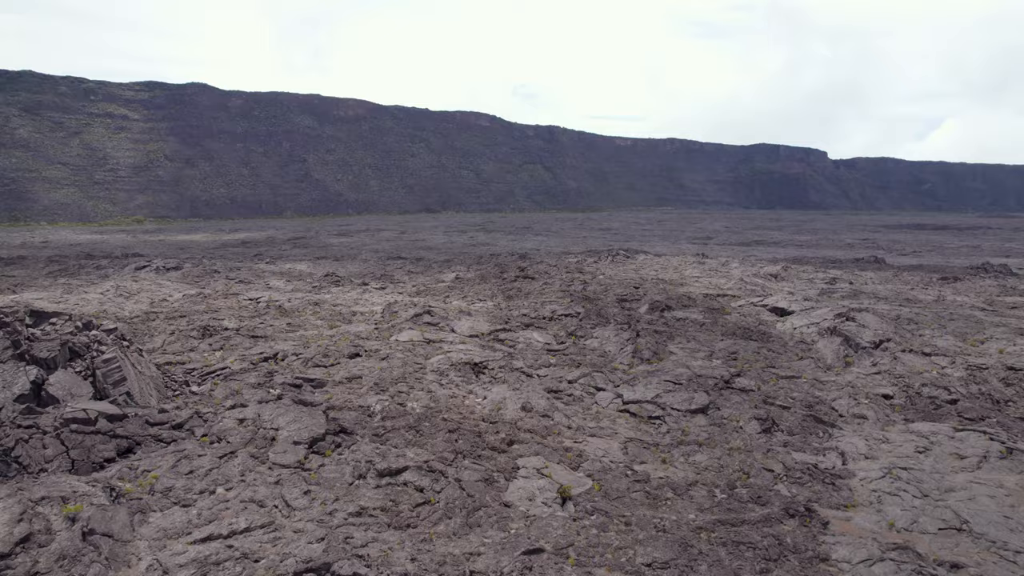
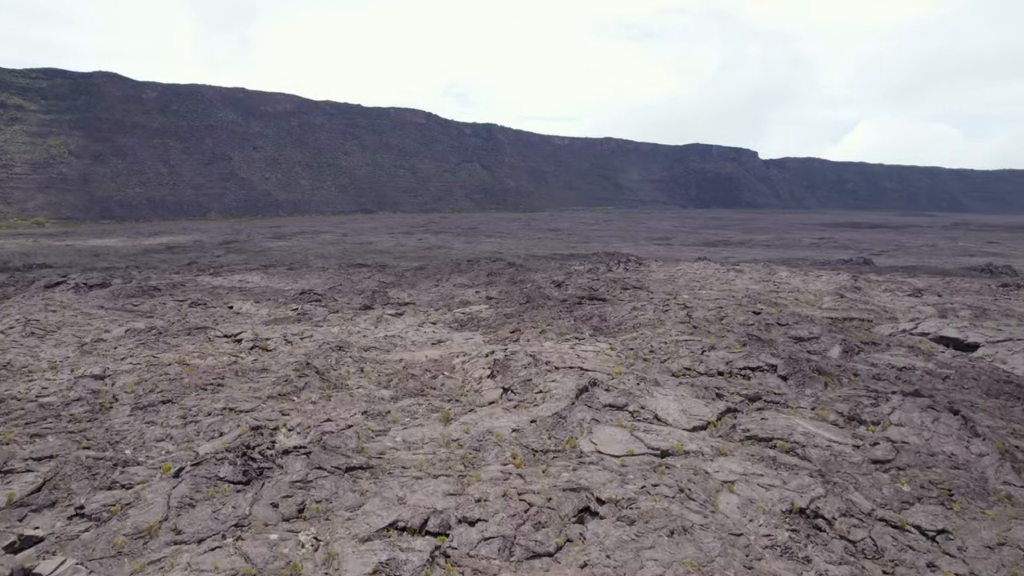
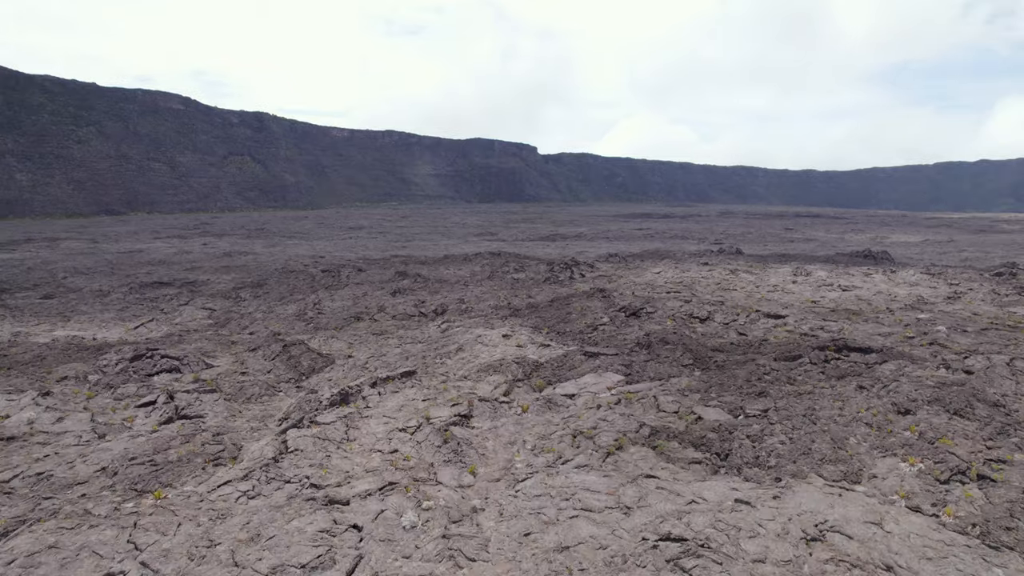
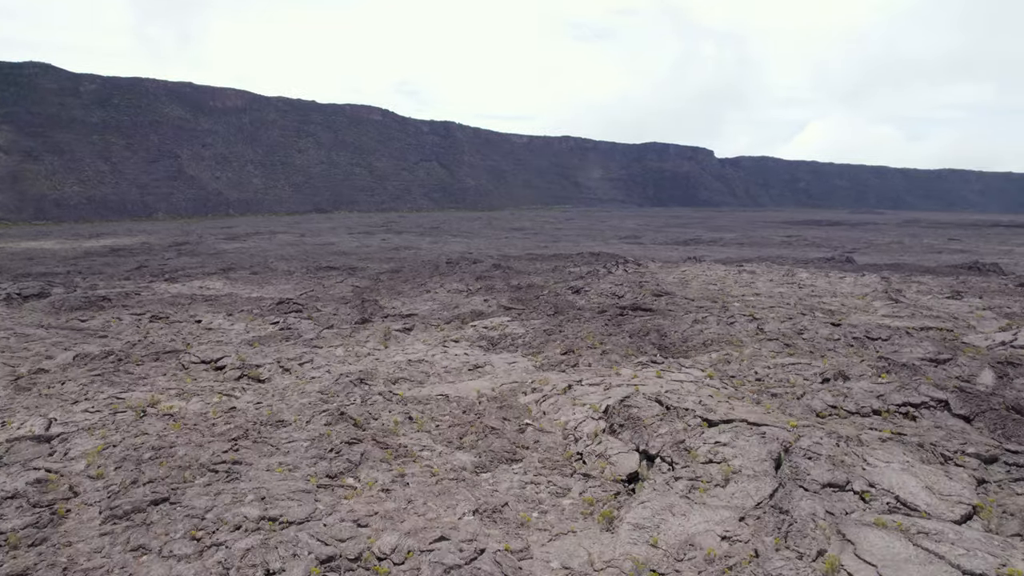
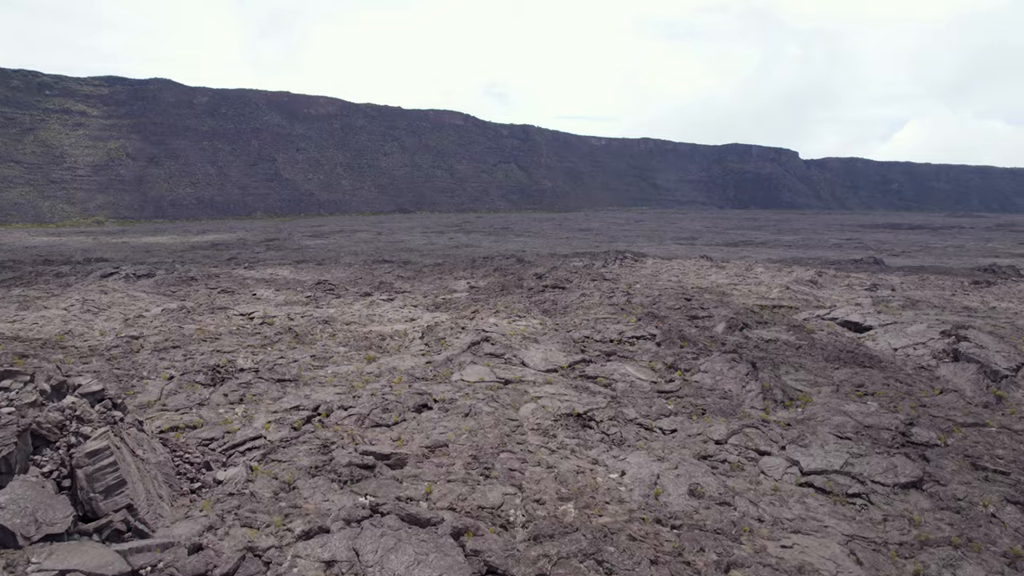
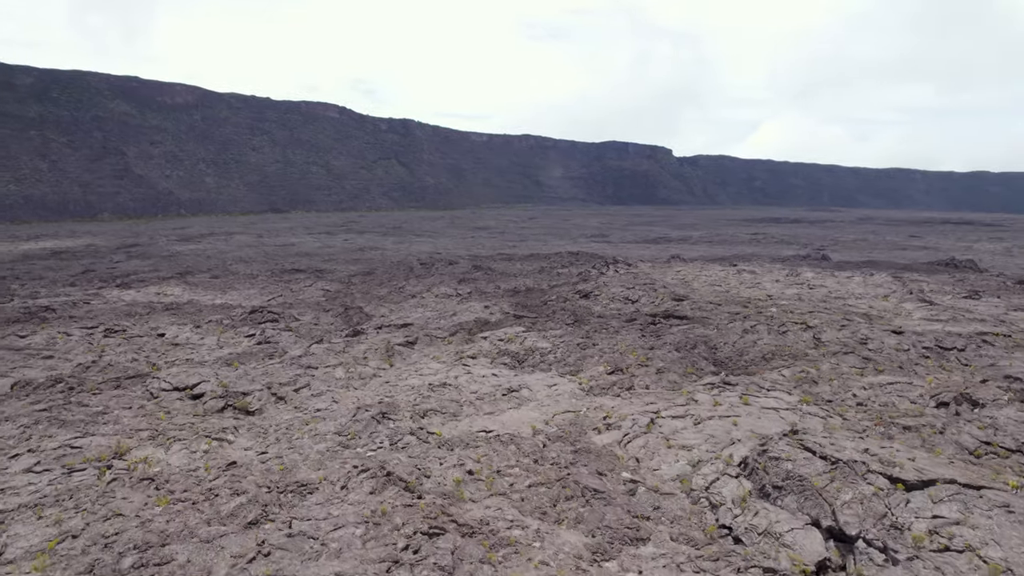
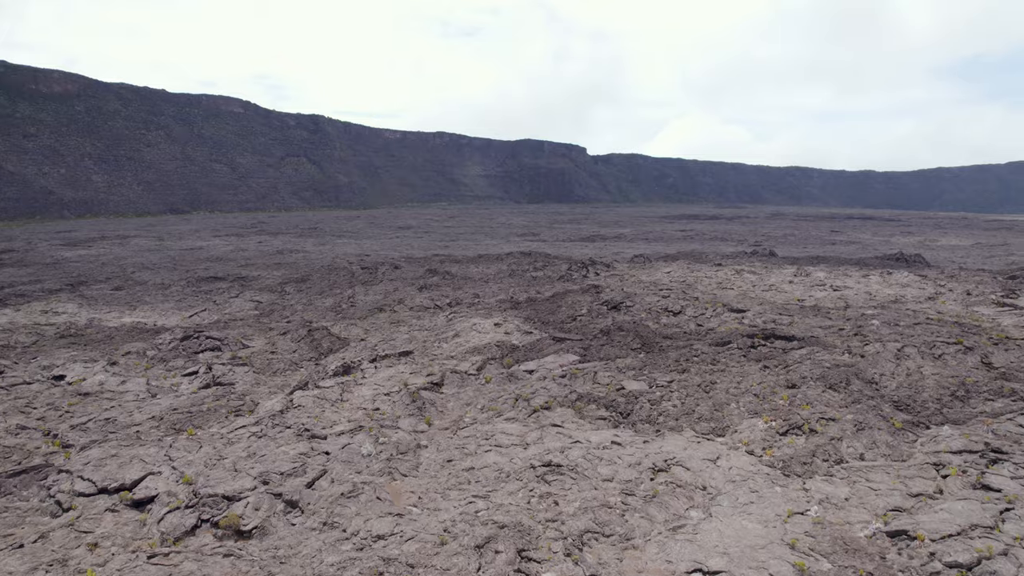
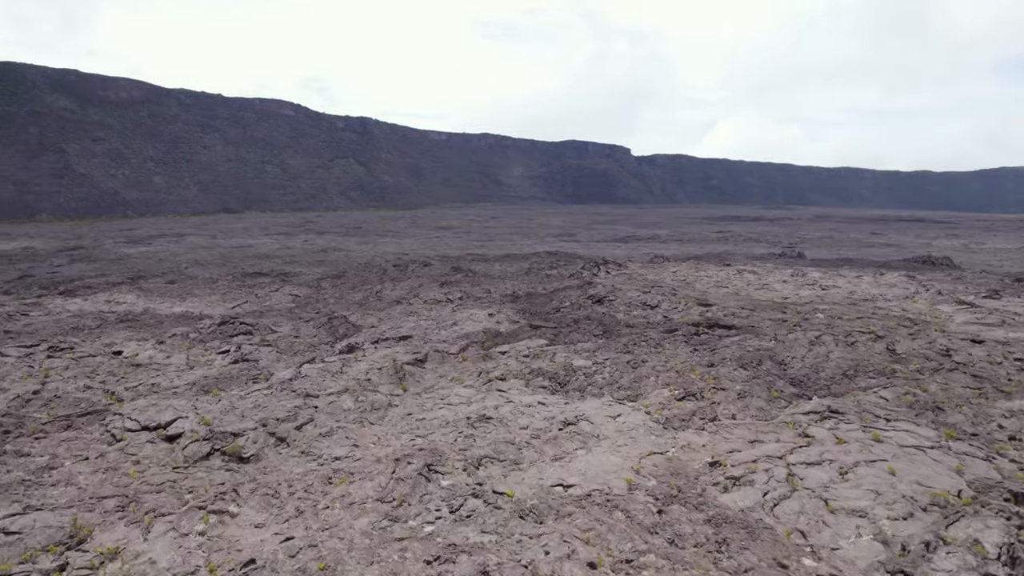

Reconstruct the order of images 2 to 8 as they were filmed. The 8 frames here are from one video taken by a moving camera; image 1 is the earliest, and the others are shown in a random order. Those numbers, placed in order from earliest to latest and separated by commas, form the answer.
5, 2, 4, 6, 8, 7, 3
